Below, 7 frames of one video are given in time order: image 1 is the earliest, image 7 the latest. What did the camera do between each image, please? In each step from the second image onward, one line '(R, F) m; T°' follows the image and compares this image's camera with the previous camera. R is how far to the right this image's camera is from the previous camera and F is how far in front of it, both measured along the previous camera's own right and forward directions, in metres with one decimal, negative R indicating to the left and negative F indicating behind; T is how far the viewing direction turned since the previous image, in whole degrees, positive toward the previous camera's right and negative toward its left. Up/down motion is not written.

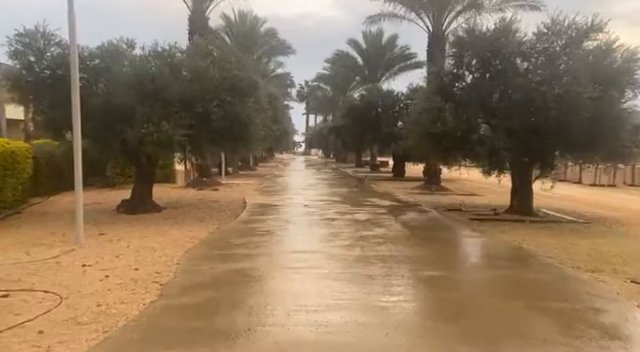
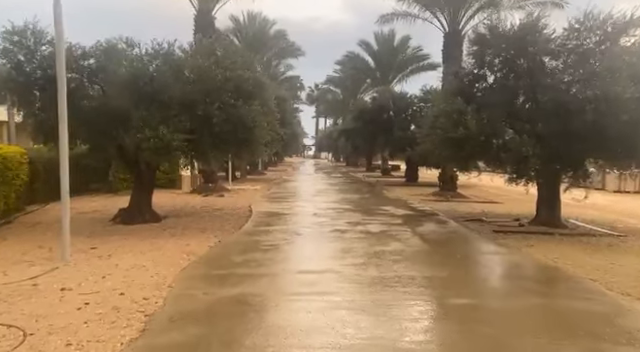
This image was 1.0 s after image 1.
(0.0, +1.1) m; -1°
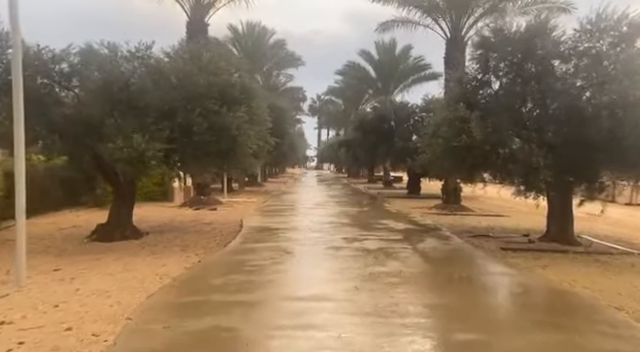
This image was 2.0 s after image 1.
(+0.3, +1.1) m; 0°
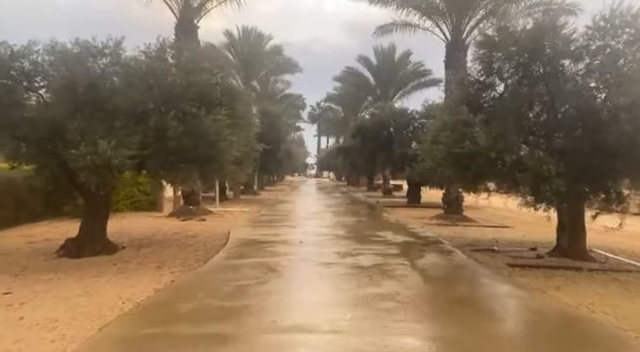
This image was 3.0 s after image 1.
(+0.2, +1.2) m; 0°
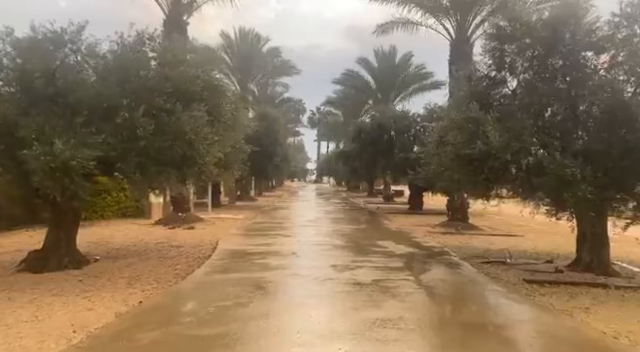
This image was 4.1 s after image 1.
(+0.1, +1.4) m; 0°
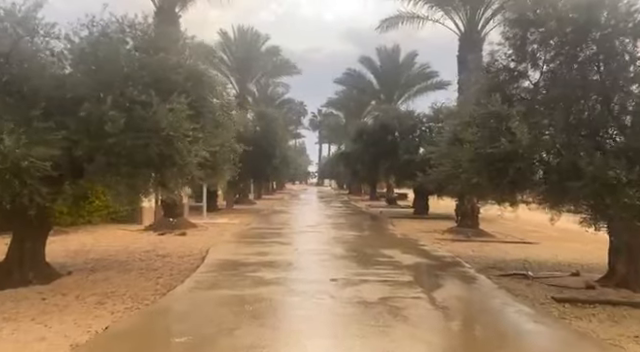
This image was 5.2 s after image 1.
(0.0, +1.4) m; 0°
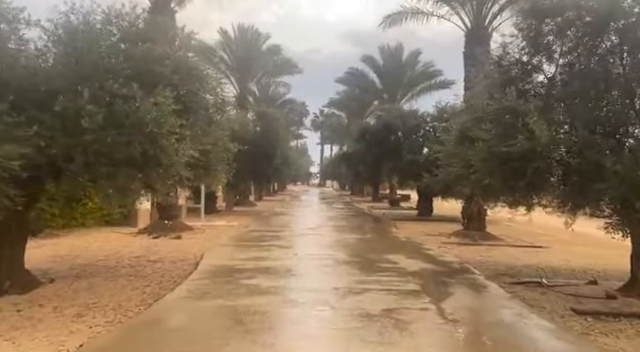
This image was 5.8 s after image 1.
(0.0, +0.8) m; 0°
